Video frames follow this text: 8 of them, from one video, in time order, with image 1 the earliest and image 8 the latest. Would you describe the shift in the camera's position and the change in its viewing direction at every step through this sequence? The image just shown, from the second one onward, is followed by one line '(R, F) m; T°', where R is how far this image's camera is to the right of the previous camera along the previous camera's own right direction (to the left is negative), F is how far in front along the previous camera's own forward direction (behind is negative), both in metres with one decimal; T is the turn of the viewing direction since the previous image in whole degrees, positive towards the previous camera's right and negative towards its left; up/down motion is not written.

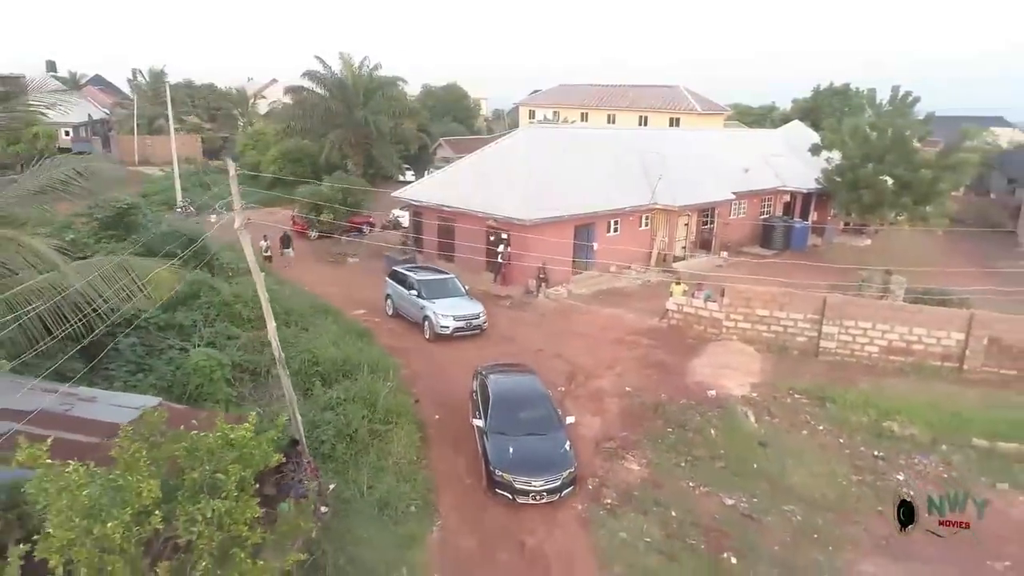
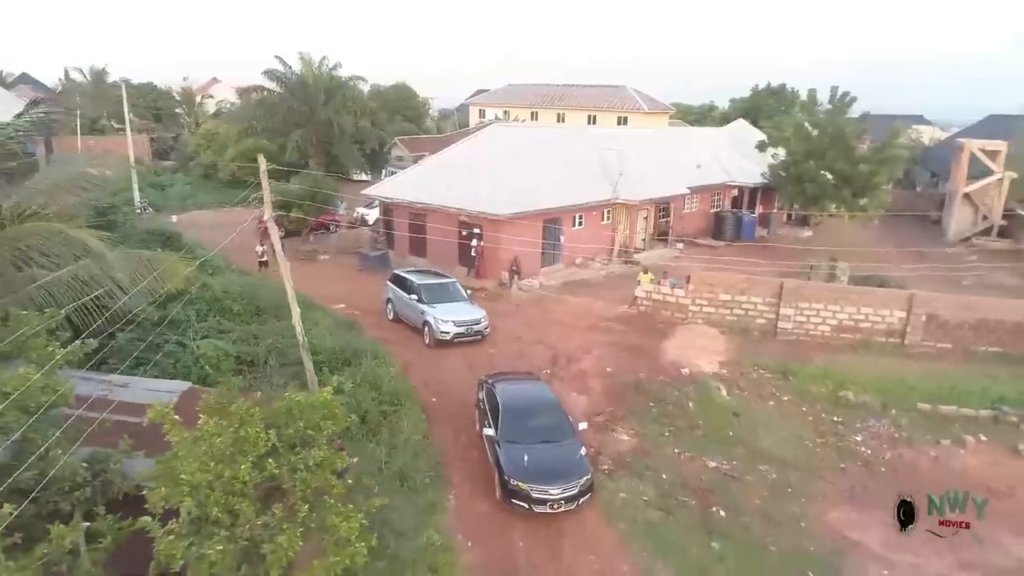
(-1.0, -0.9) m; +5°
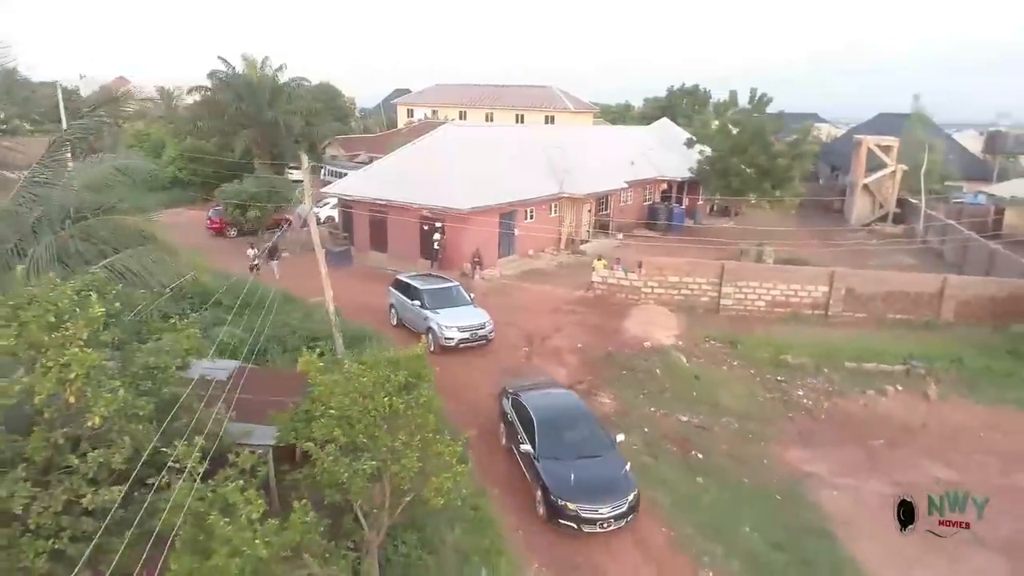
(-1.6, -1.5) m; +7°
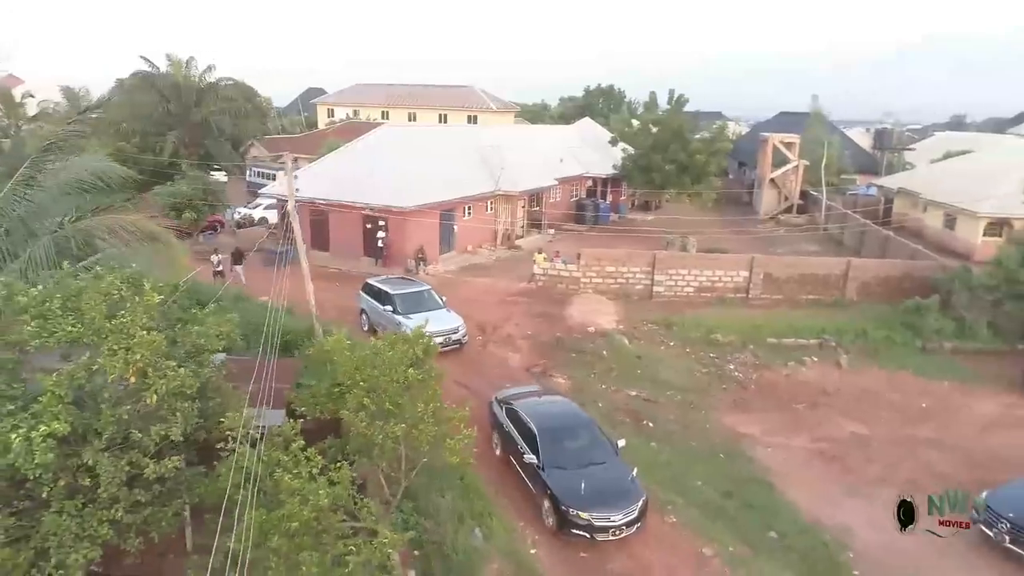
(-1.0, -1.0) m; +7°
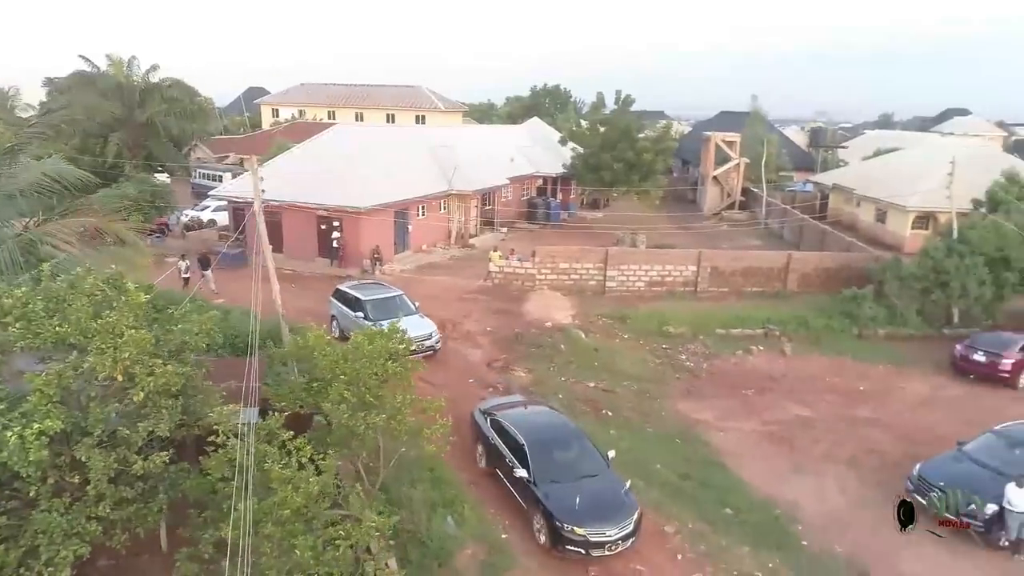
(-0.3, -0.4) m; +4°
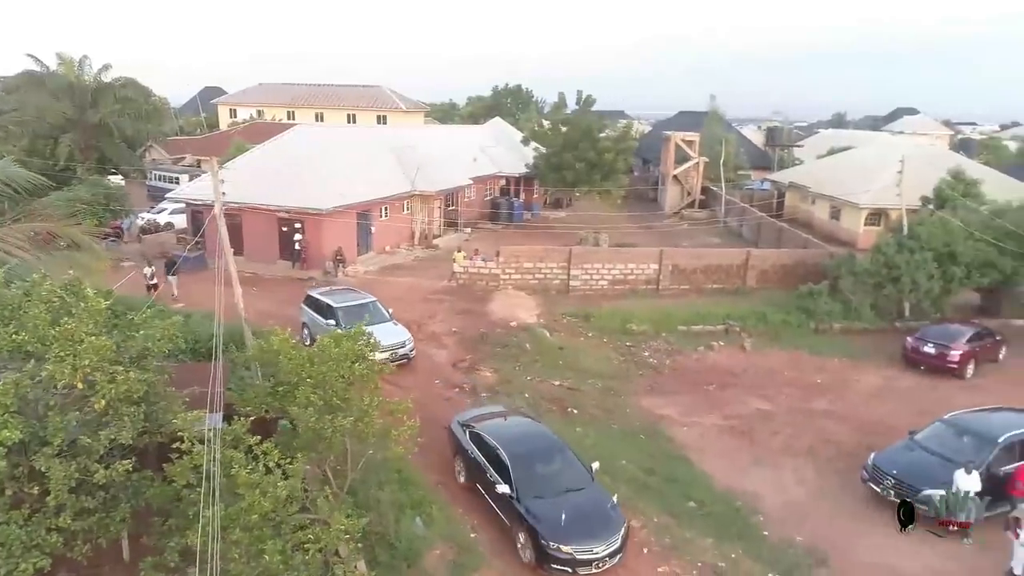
(0.0, -0.1) m; +3°
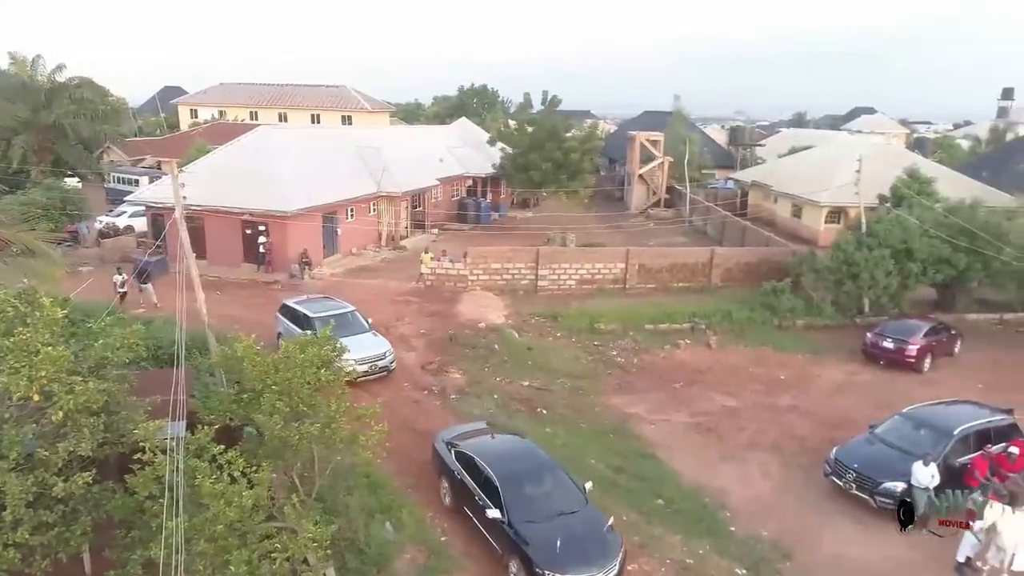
(0.0, 0.0) m; +3°
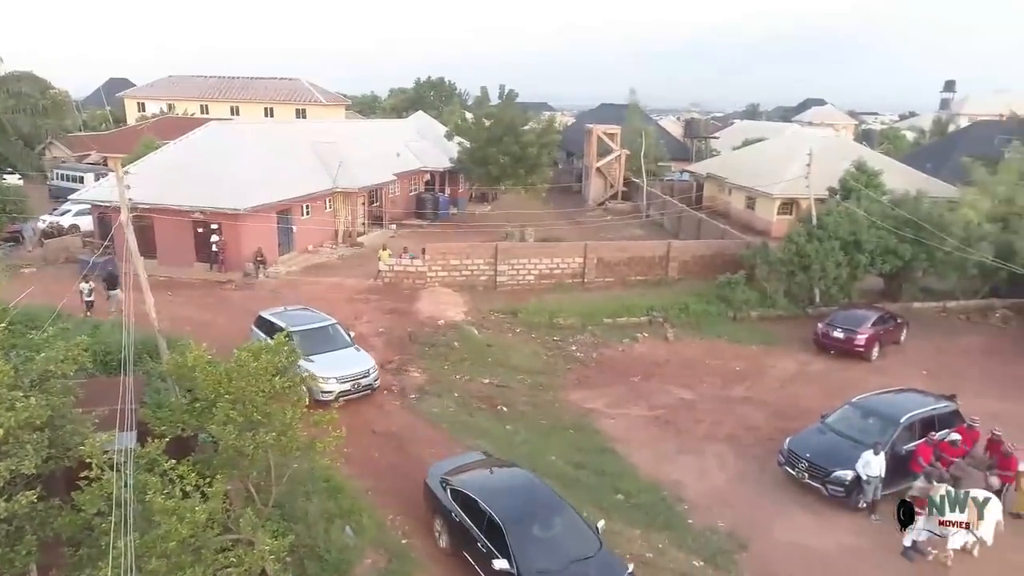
(0.0, 0.0) m; +3°
